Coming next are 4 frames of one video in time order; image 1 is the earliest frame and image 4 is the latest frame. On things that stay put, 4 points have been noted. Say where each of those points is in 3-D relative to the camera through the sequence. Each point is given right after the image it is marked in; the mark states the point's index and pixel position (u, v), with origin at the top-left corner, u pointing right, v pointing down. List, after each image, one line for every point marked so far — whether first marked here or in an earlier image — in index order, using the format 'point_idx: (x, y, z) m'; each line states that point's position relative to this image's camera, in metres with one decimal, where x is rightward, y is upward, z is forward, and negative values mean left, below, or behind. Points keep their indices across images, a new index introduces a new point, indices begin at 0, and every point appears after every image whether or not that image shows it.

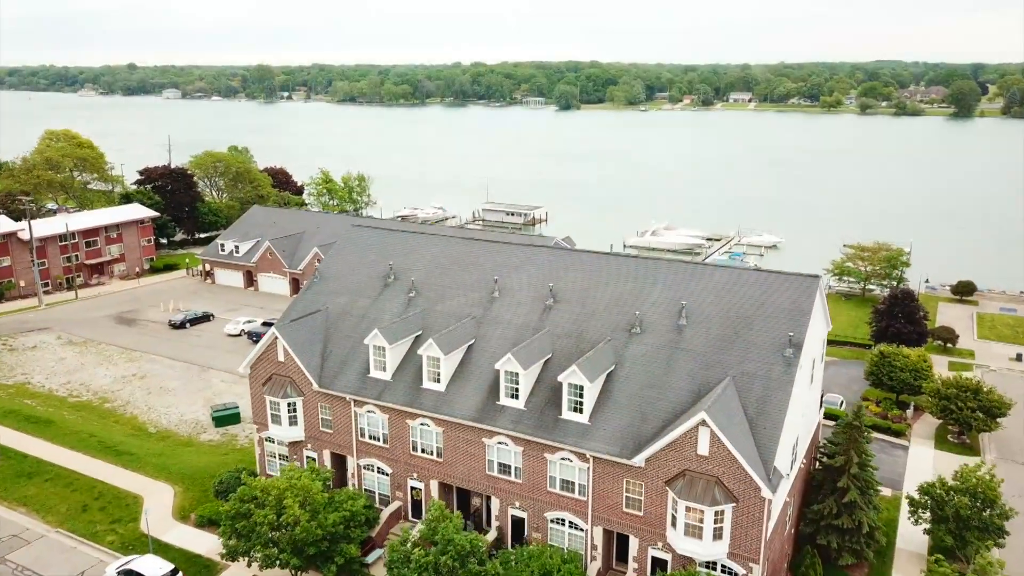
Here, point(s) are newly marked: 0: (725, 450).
0: (+4.3, -3.3, +19.4) m
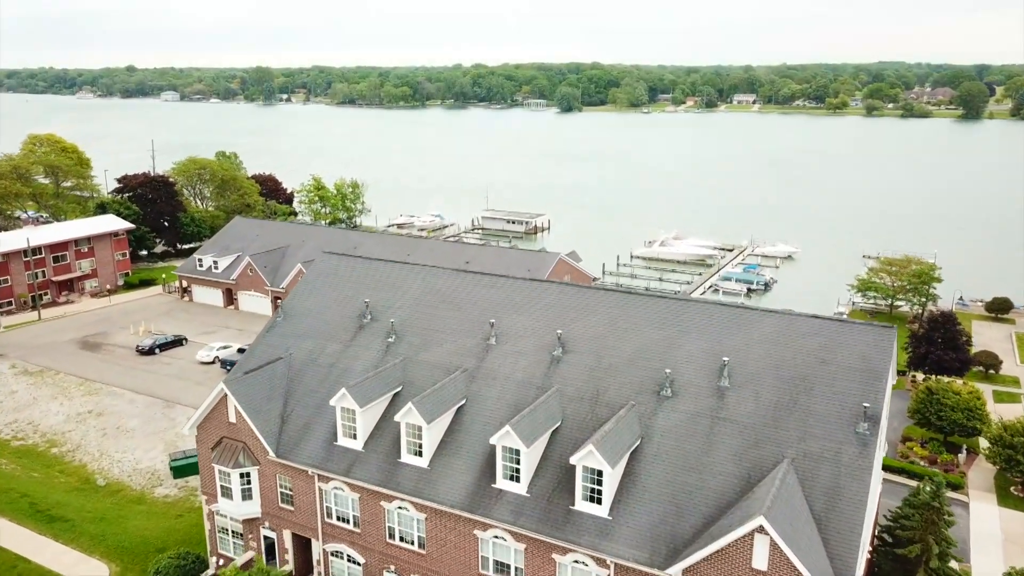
0: (+4.3, -4.3, +14.8) m
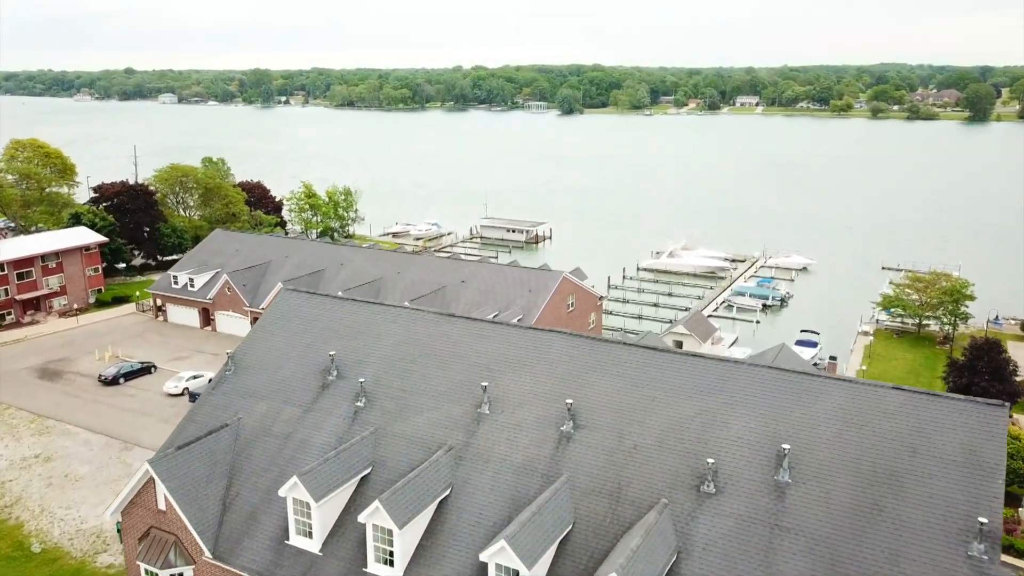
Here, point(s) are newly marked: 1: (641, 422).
0: (+4.2, -5.3, +10.6) m
1: (+2.1, -2.2, +15.9) m
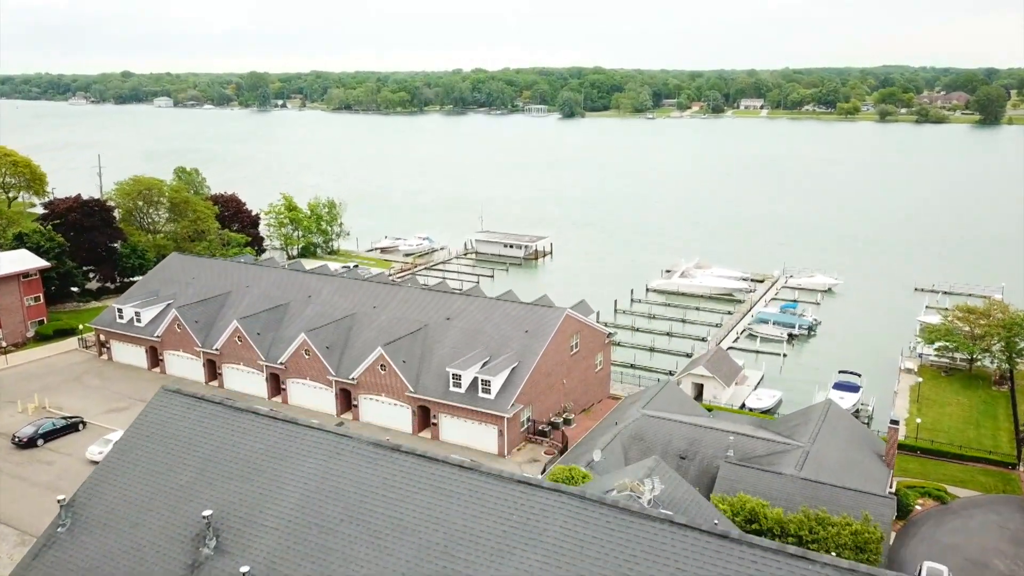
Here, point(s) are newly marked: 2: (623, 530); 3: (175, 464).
0: (+3.9, -6.8, +3.6) m
1: (+1.8, -3.8, +9.0) m
2: (+1.0, -2.8, +10.5) m
3: (-5.1, -2.5, +14.1) m
